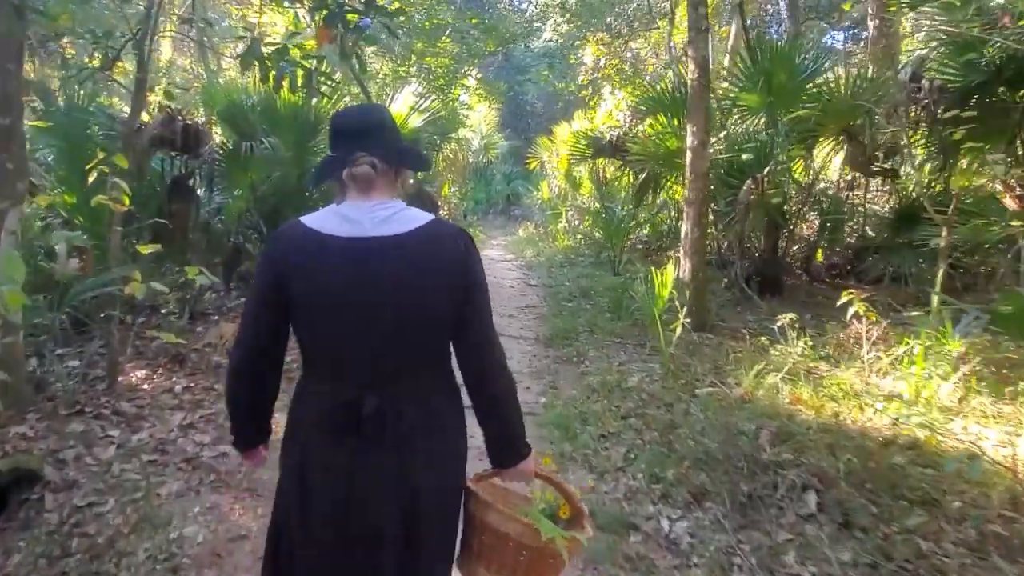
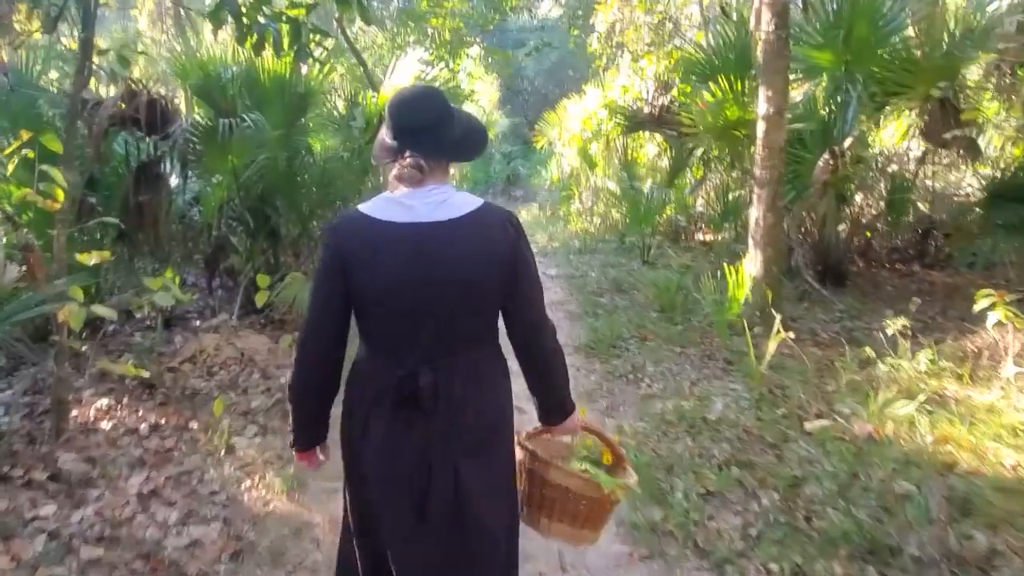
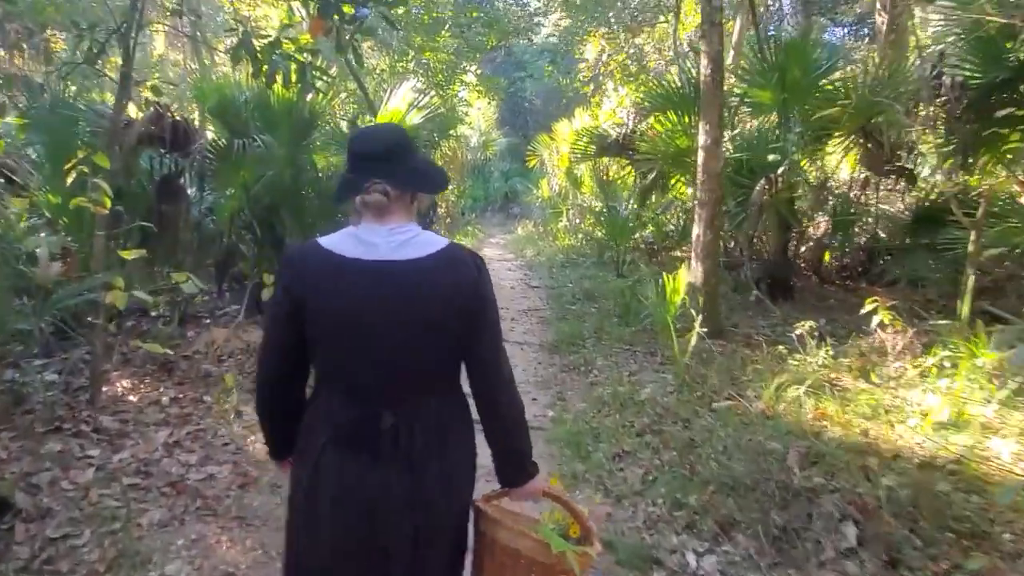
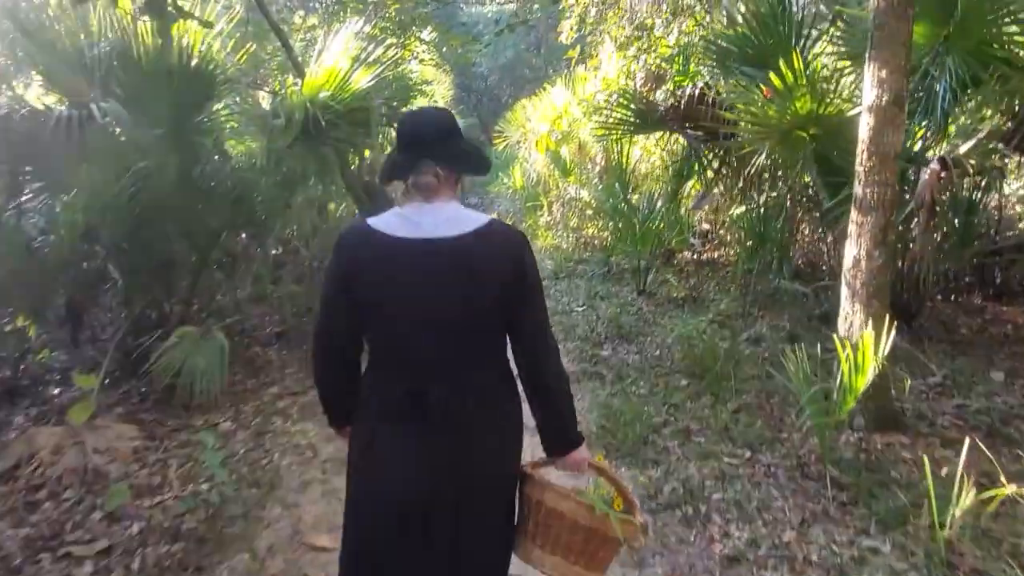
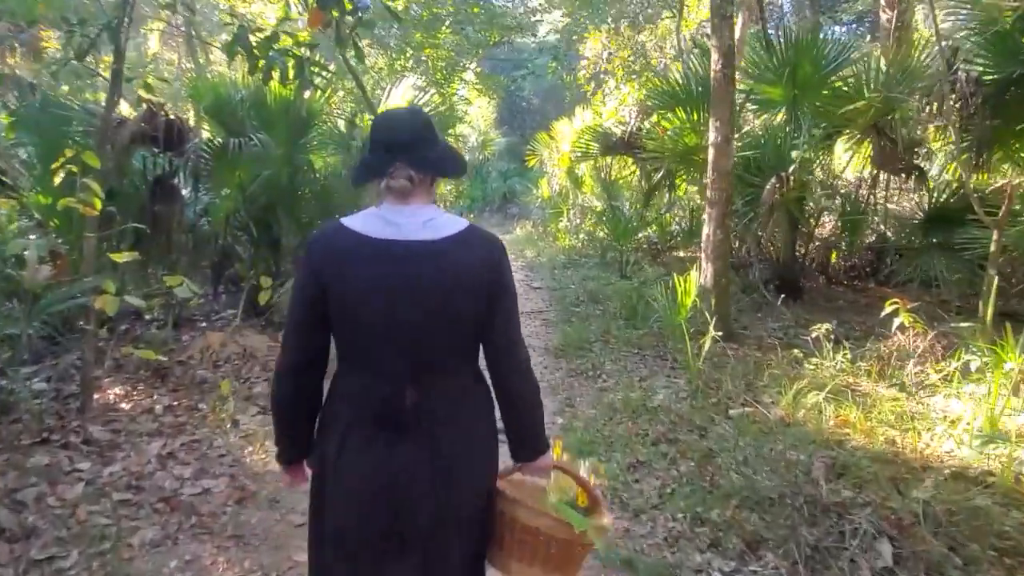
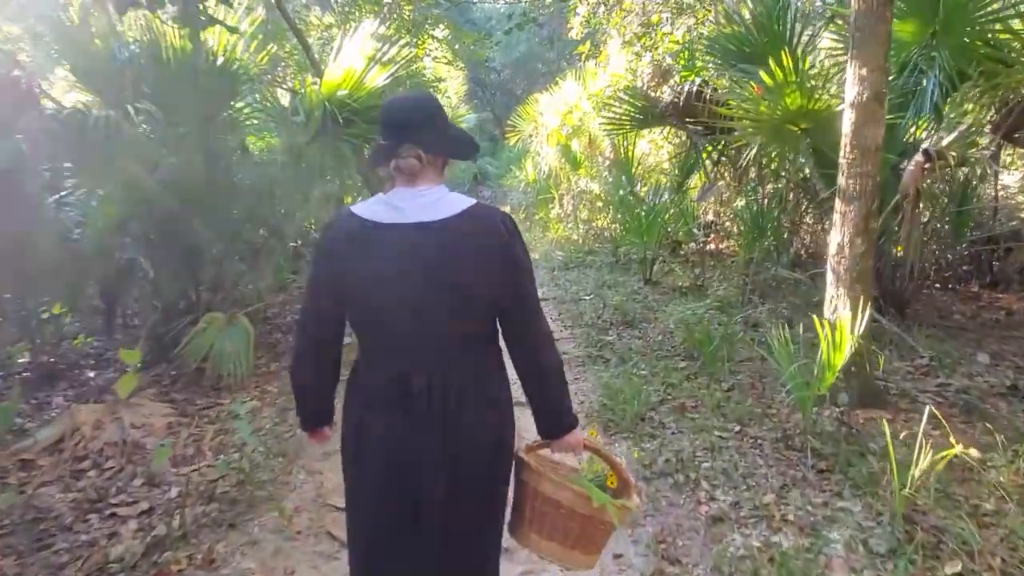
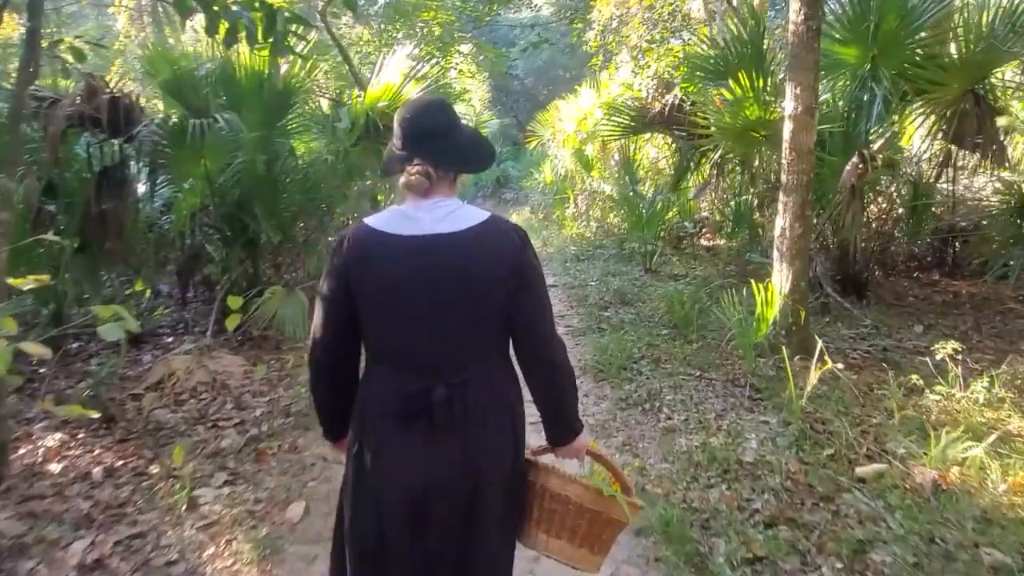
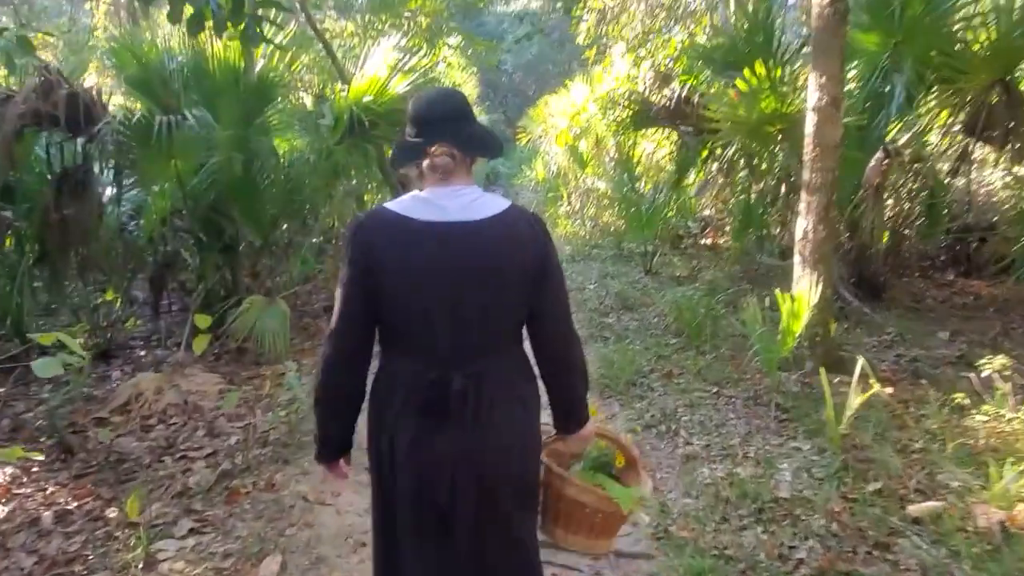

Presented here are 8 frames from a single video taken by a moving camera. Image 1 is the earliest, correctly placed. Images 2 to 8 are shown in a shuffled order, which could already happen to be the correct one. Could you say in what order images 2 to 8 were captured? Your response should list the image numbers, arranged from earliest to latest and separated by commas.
3, 5, 2, 7, 8, 6, 4
